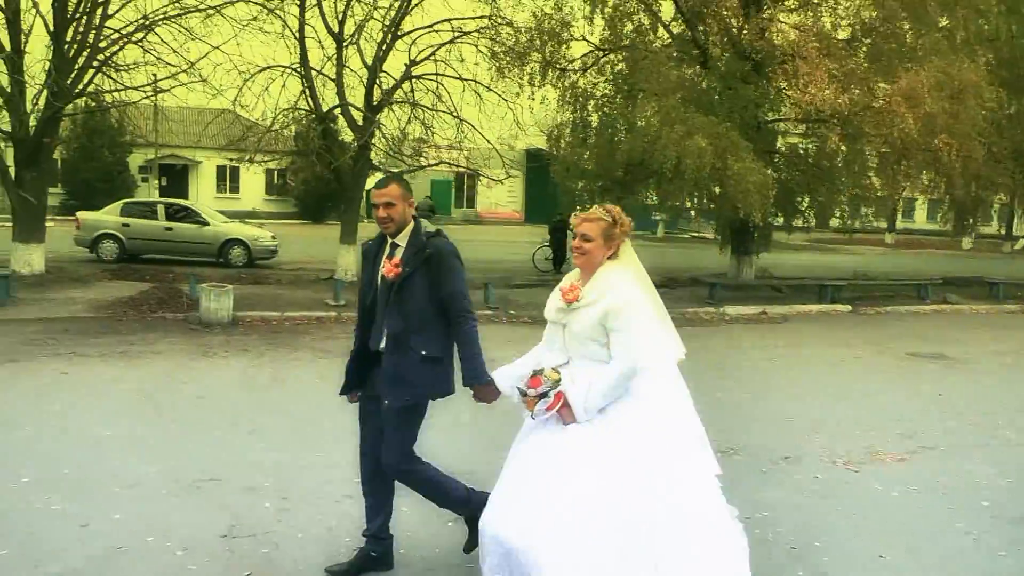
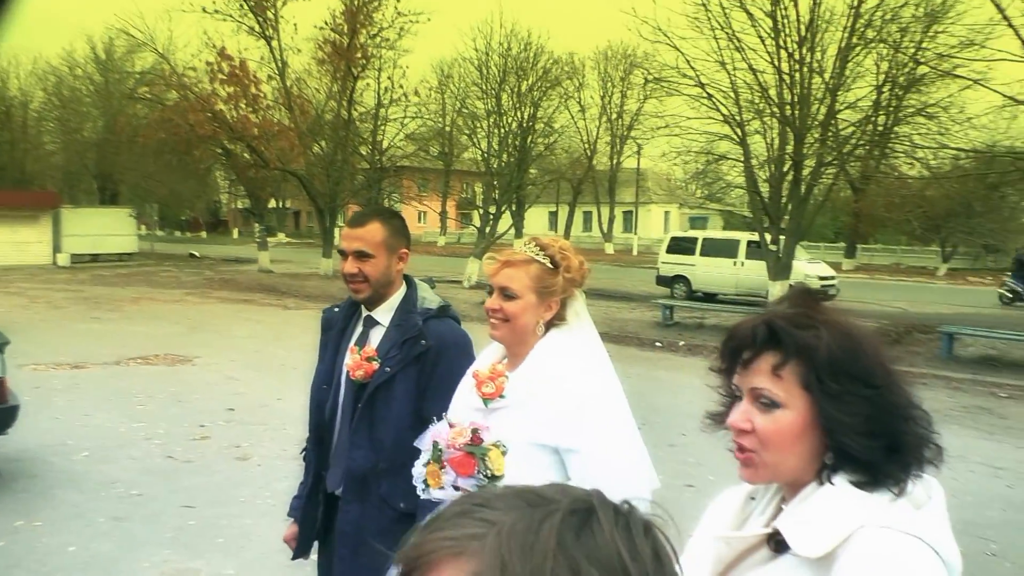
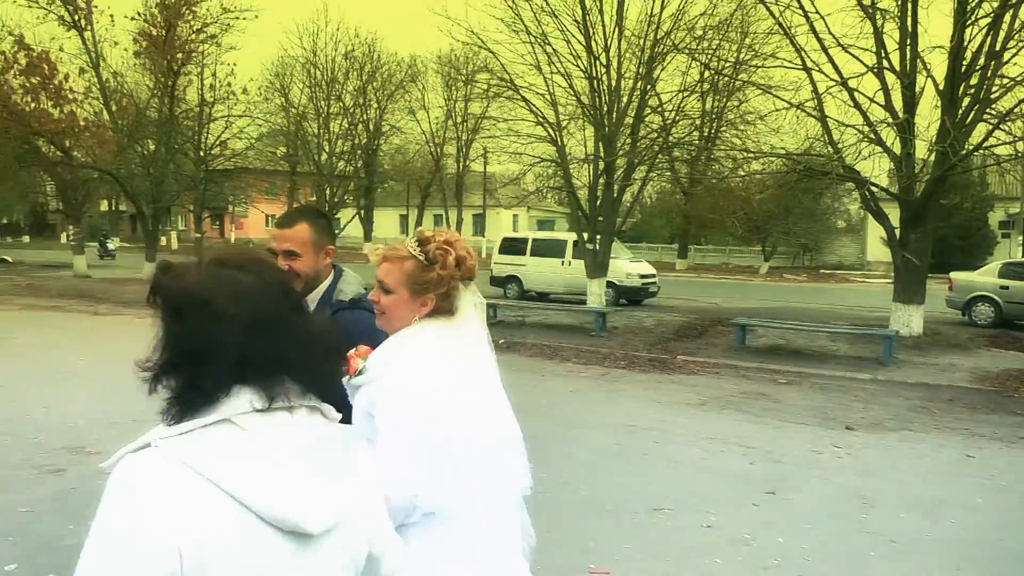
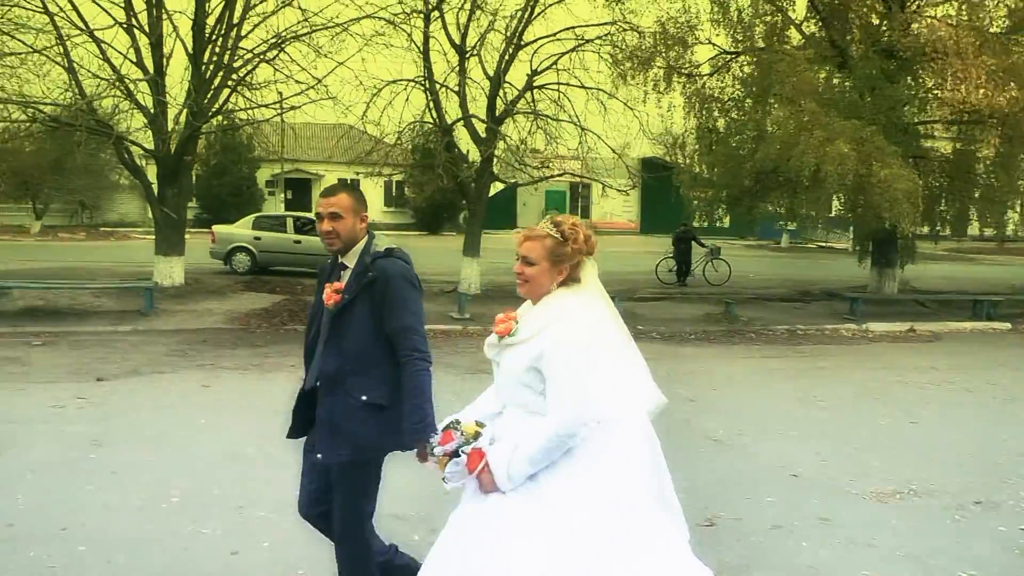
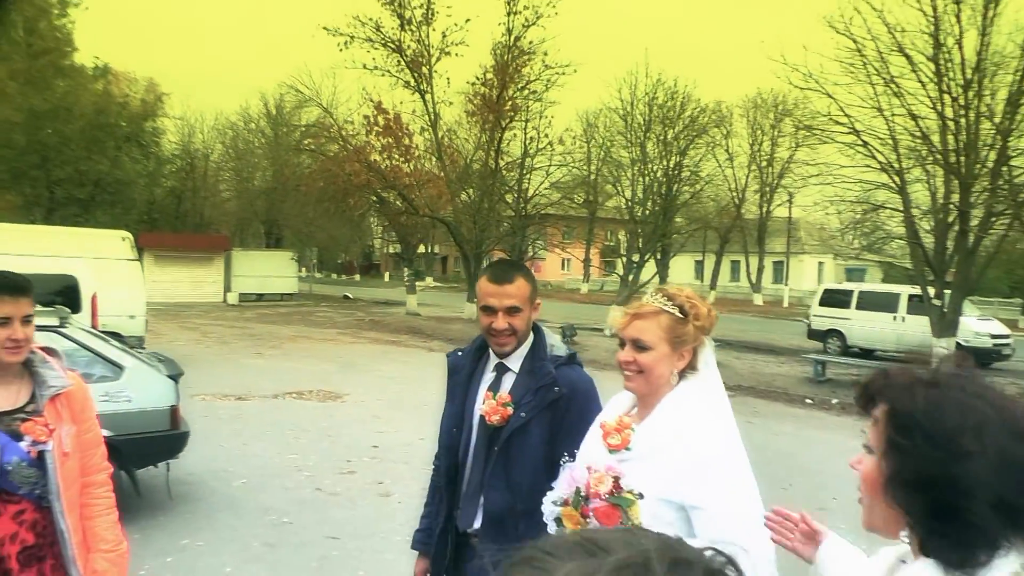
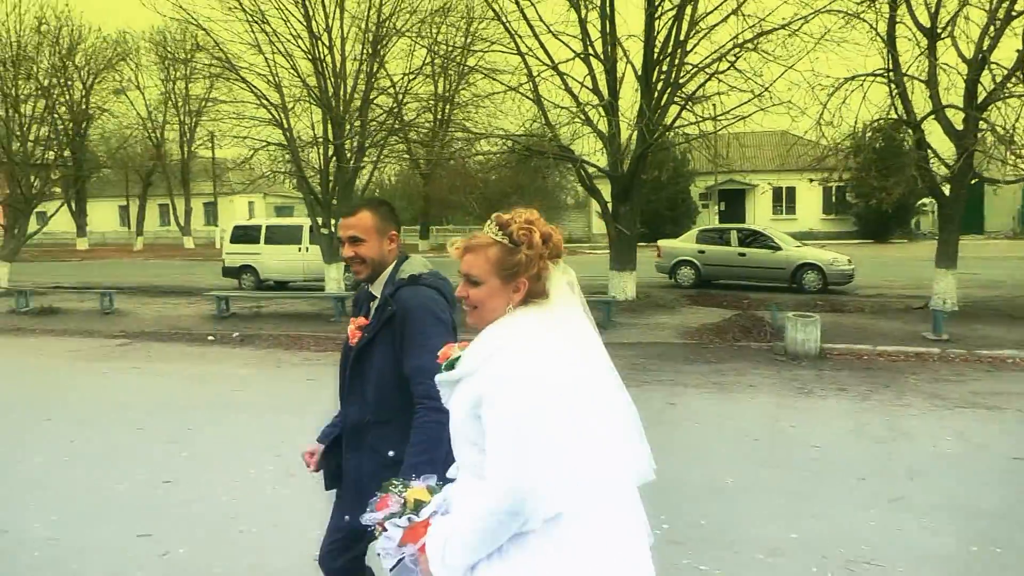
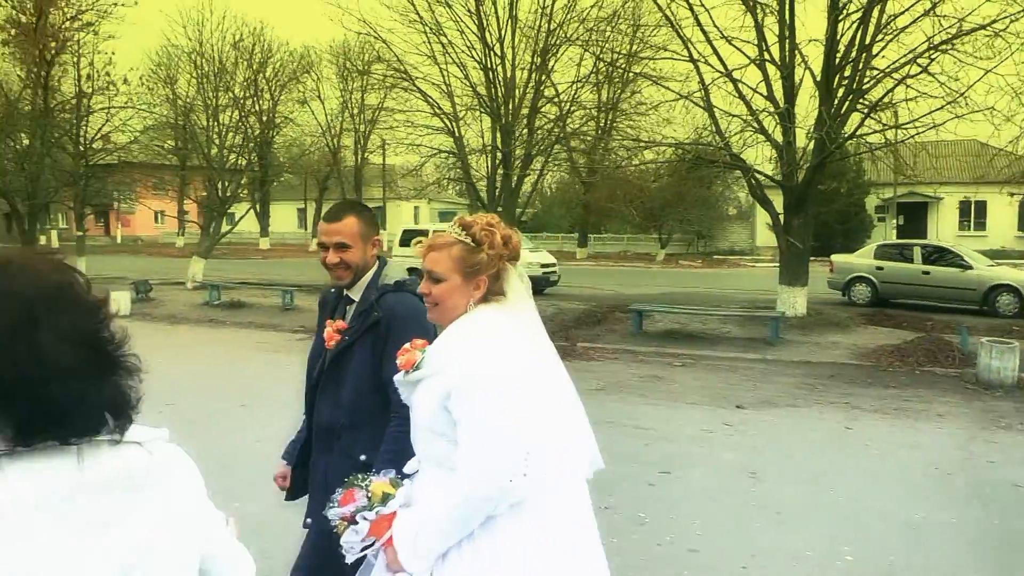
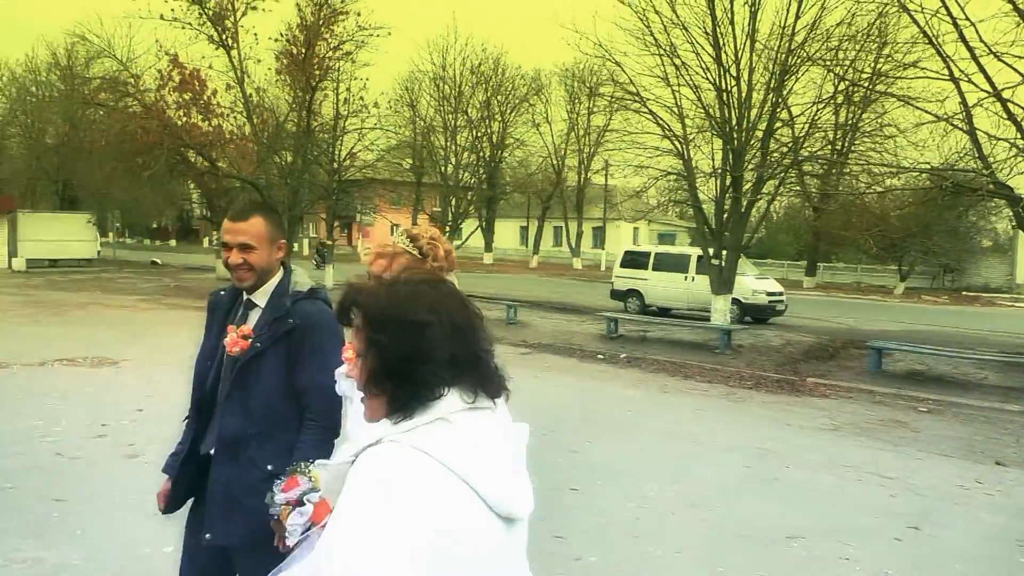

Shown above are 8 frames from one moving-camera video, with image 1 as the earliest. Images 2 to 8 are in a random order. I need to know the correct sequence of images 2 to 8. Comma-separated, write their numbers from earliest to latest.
4, 6, 7, 3, 8, 5, 2
